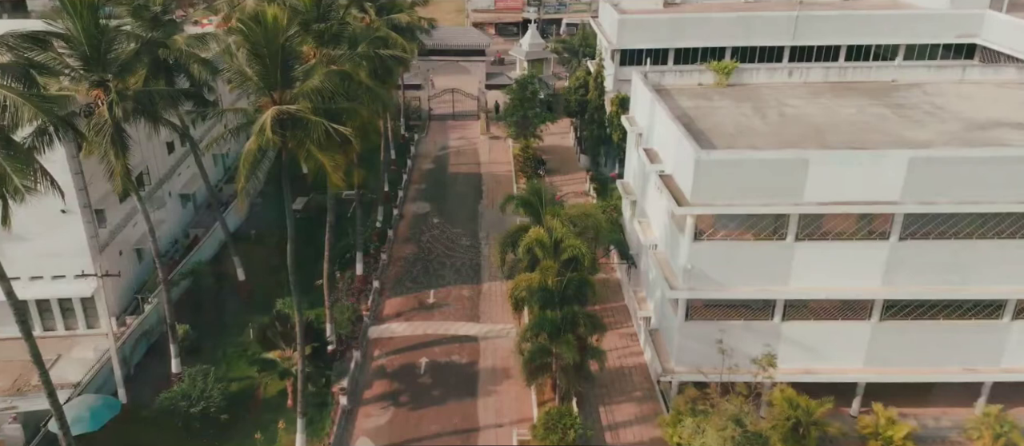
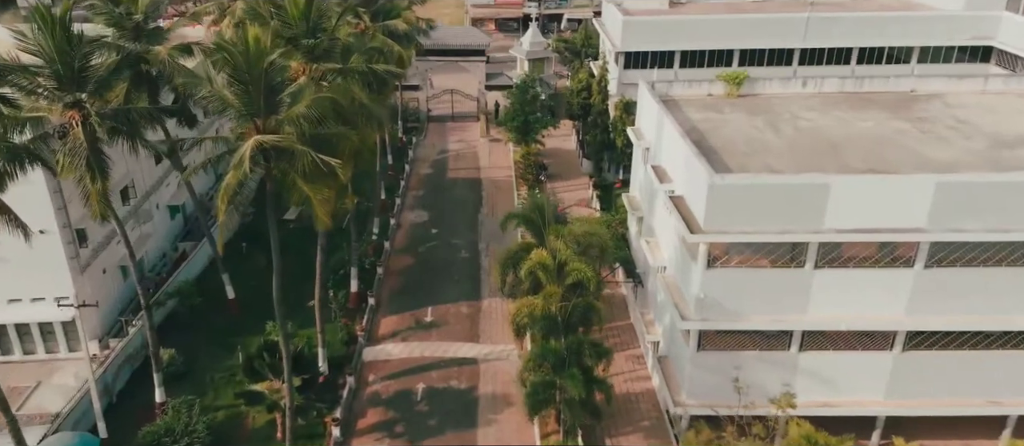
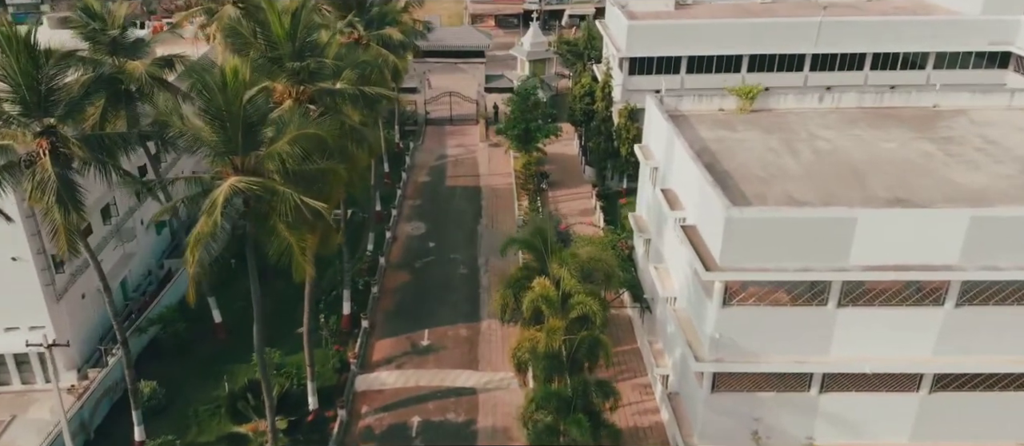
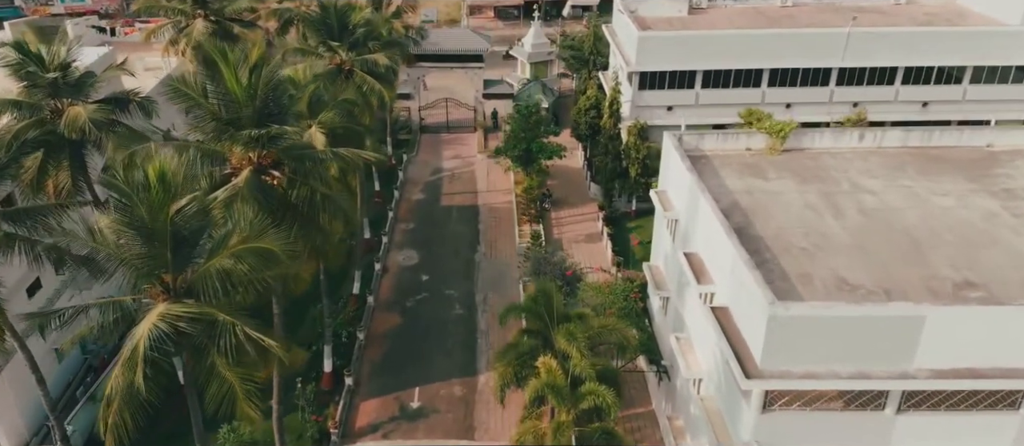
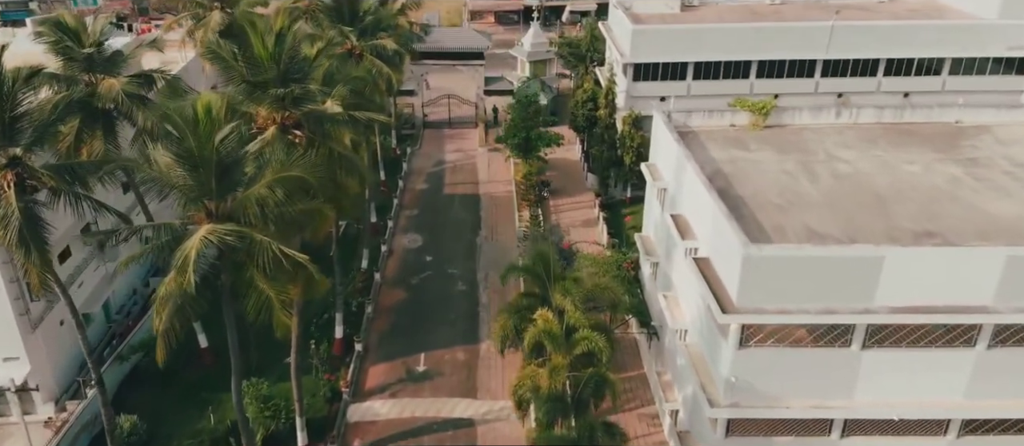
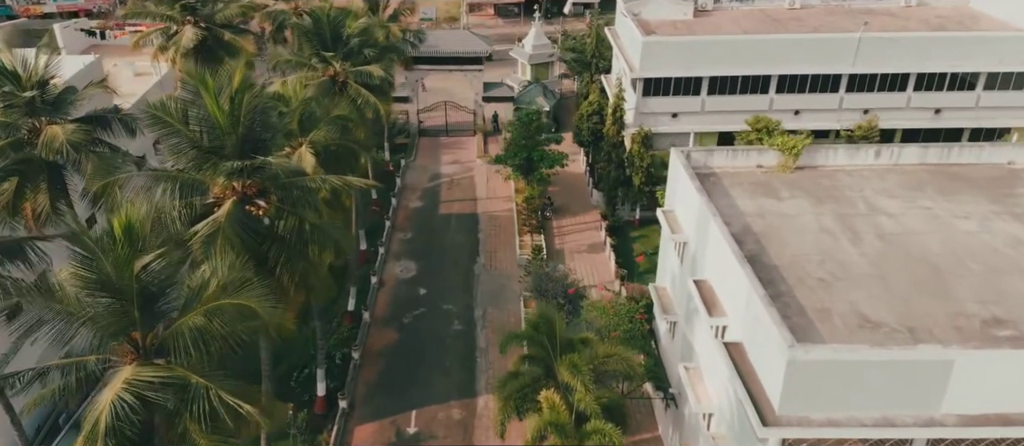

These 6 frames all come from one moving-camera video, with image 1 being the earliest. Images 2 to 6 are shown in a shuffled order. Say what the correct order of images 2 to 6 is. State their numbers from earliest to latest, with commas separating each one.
2, 3, 5, 4, 6
